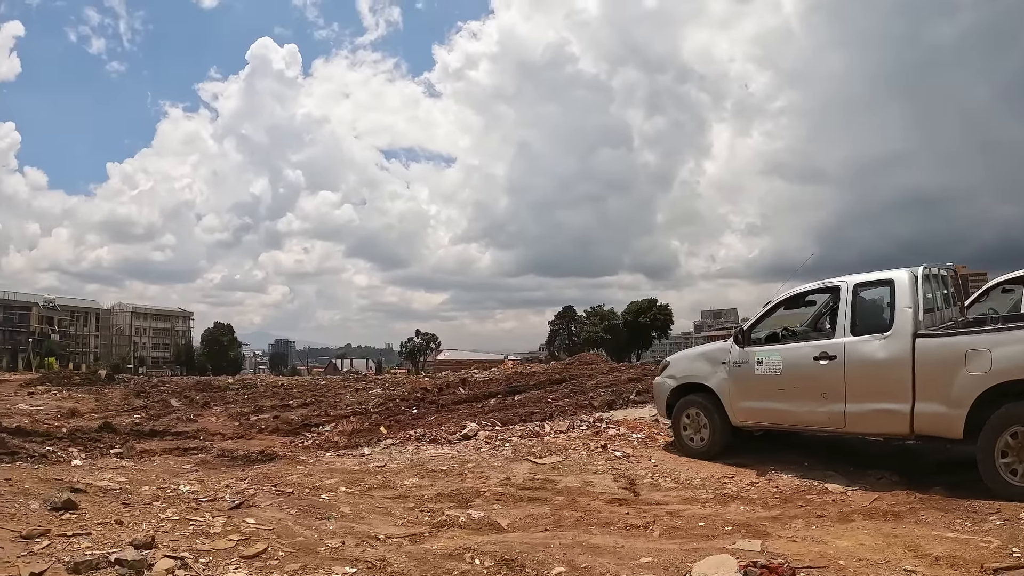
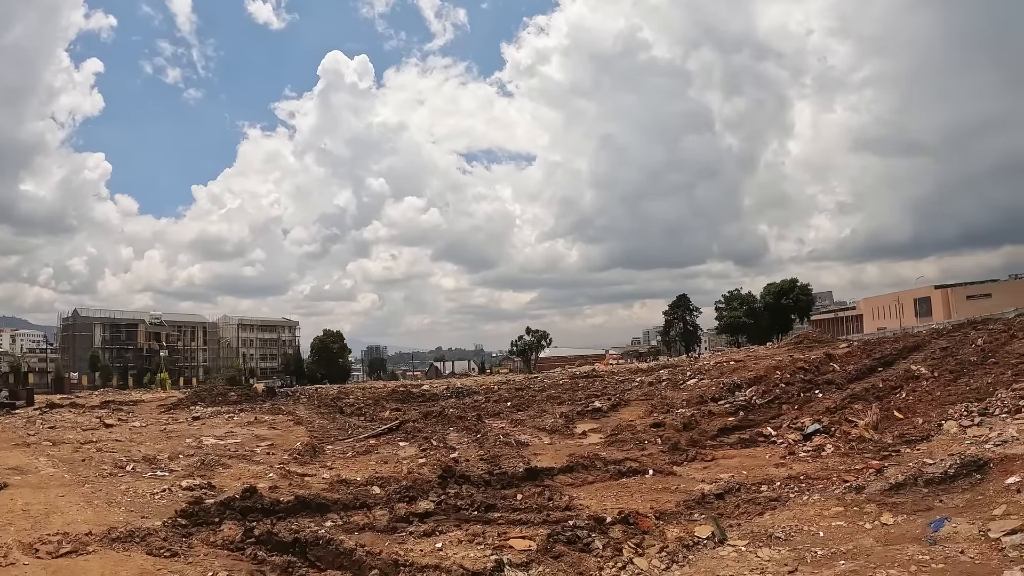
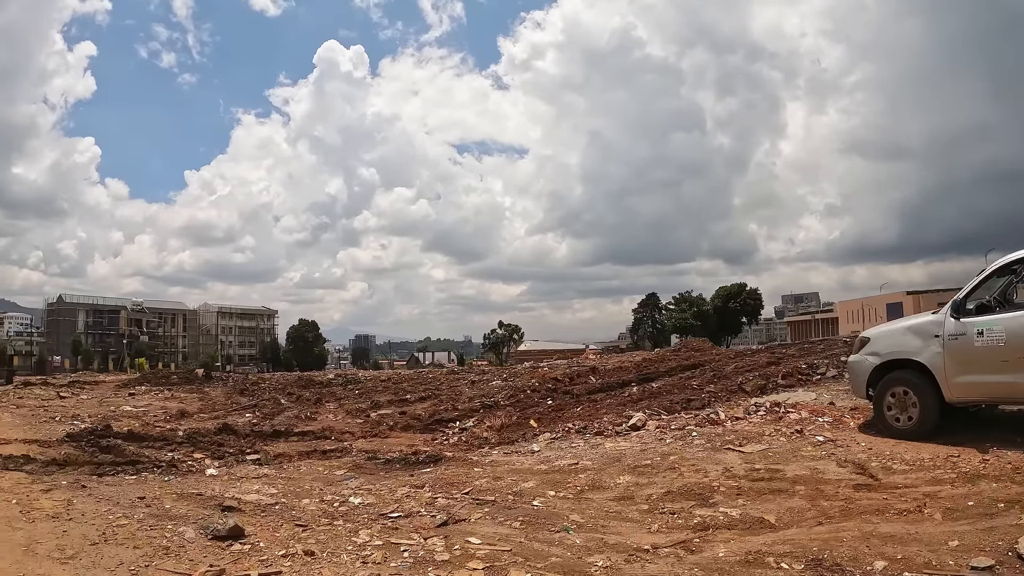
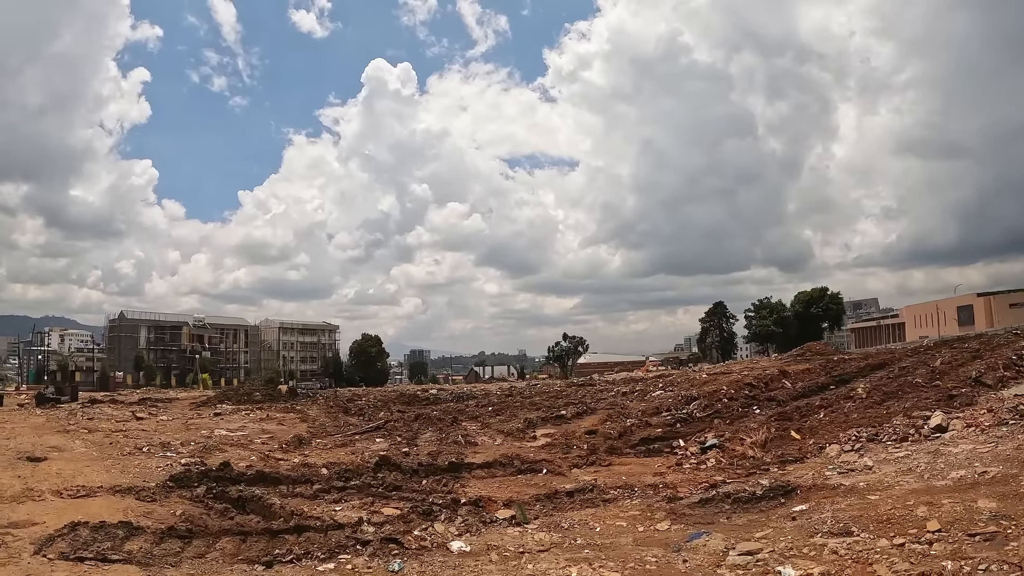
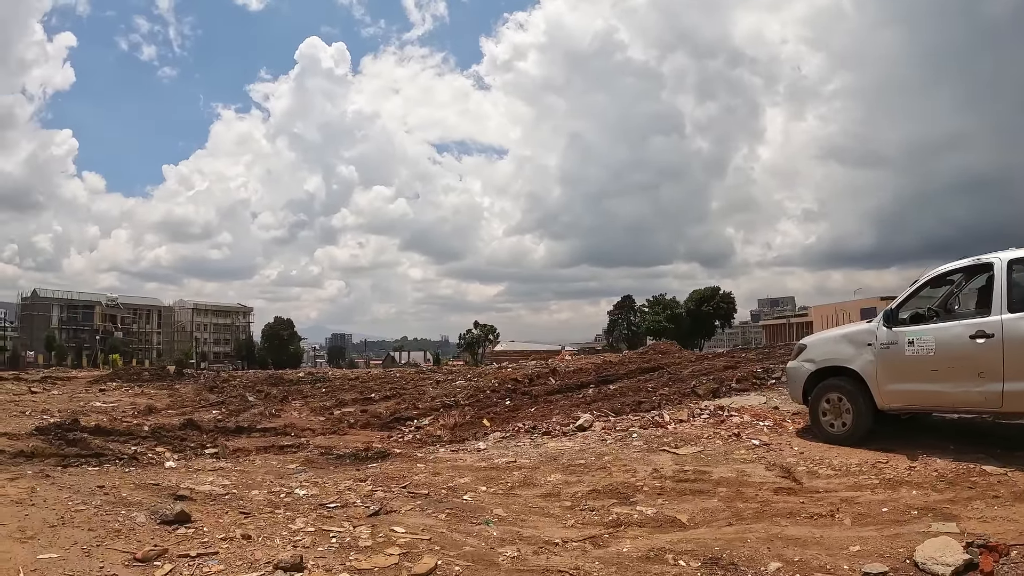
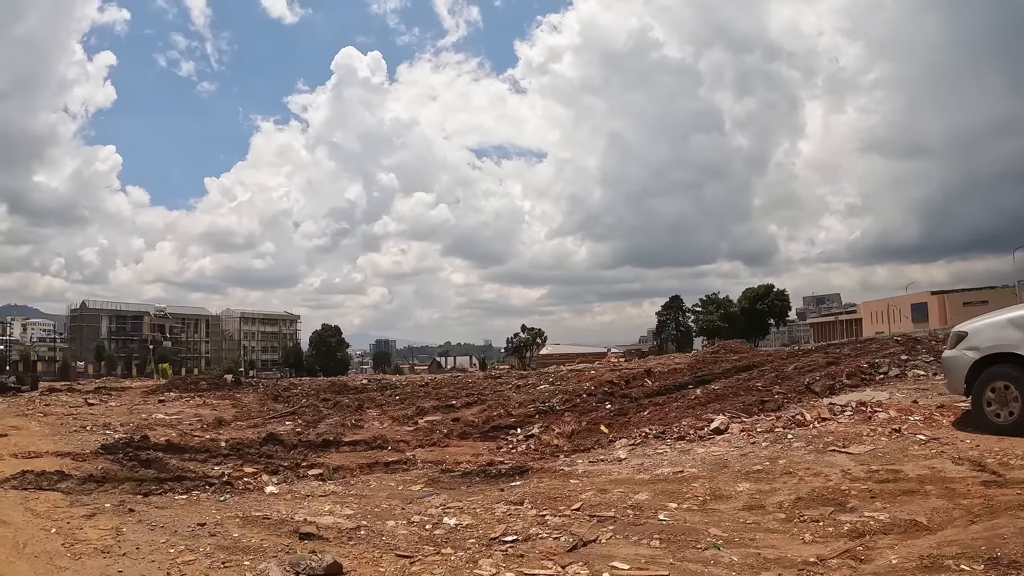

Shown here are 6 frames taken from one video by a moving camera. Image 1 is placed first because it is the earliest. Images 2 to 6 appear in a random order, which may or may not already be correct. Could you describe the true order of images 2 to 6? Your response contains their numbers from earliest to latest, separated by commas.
5, 3, 6, 4, 2
